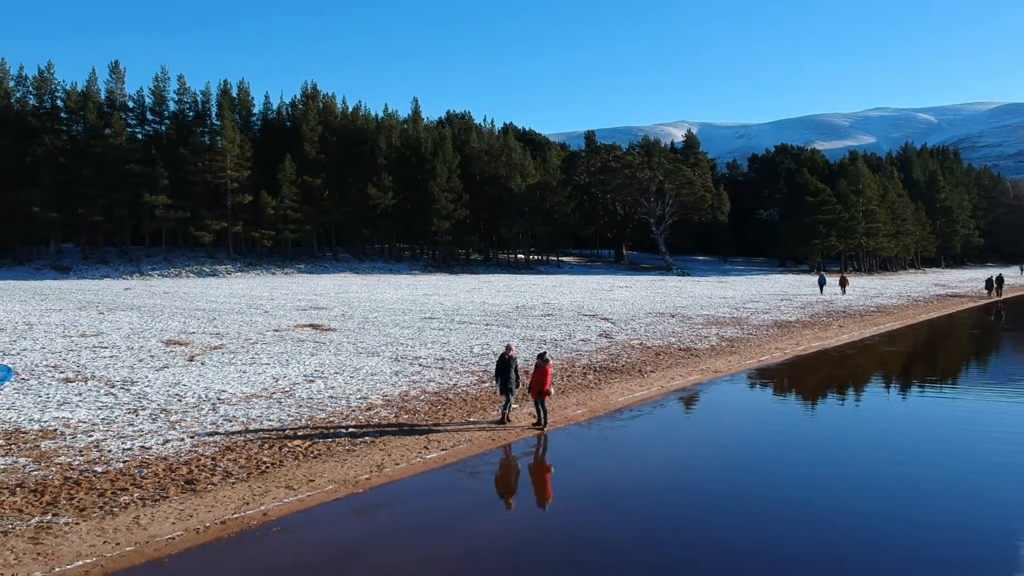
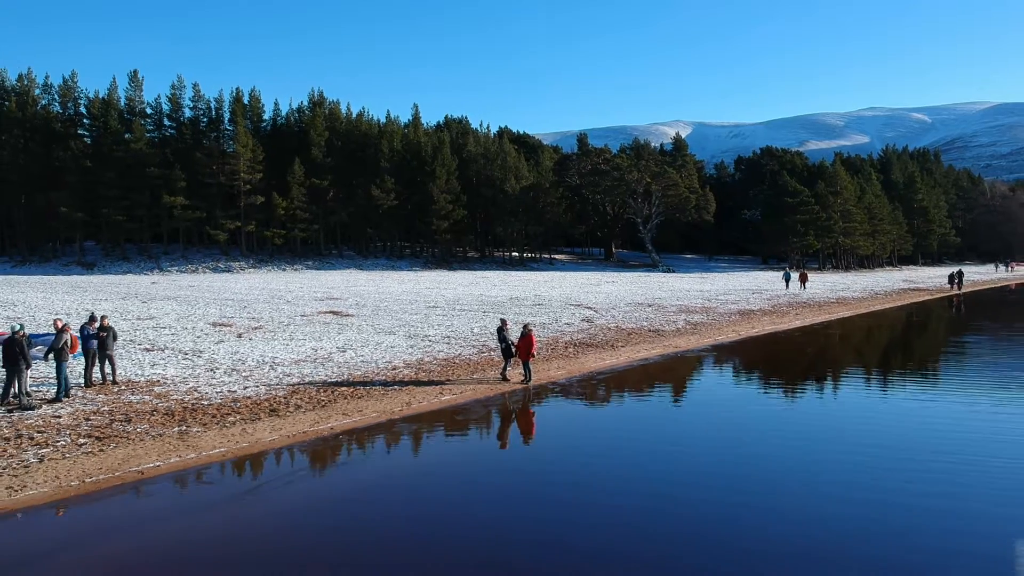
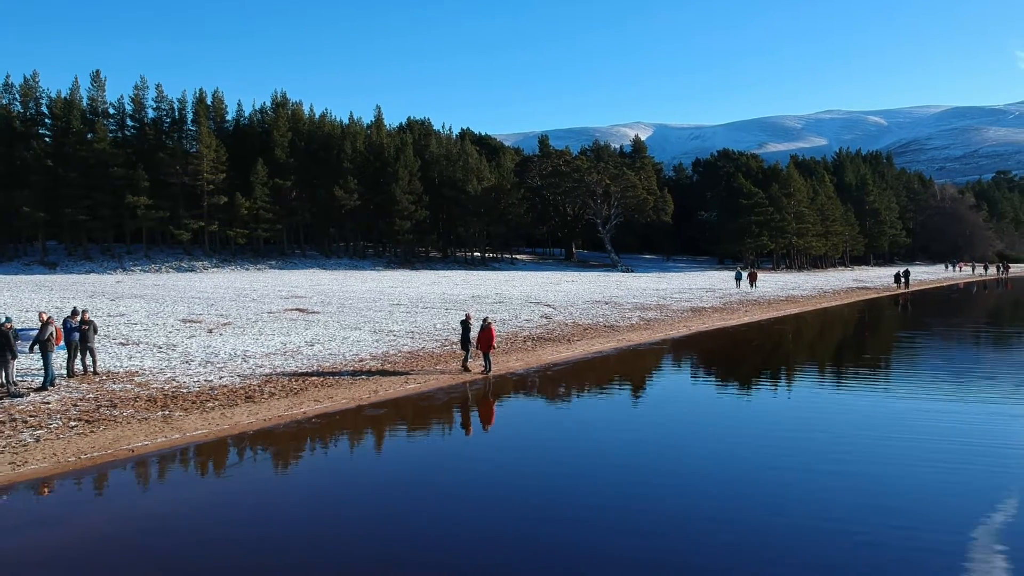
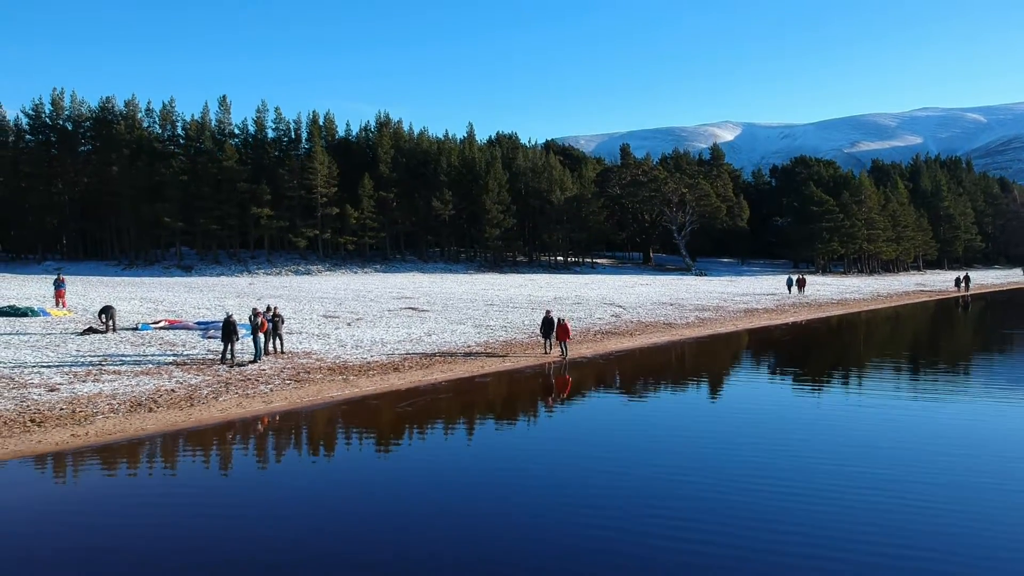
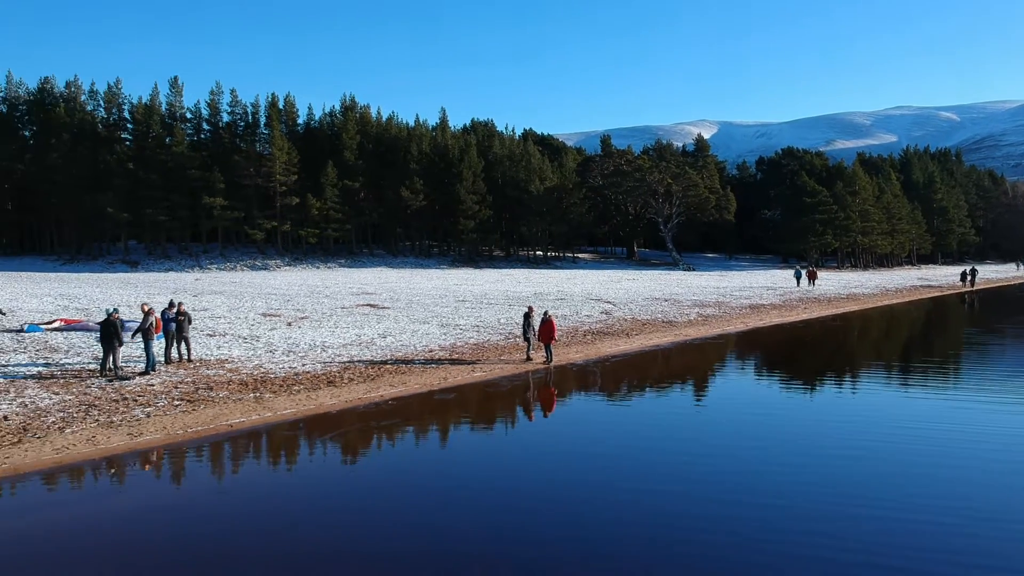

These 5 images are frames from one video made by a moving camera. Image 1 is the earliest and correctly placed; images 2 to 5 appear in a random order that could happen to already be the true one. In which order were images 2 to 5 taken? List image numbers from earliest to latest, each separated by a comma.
2, 3, 5, 4
